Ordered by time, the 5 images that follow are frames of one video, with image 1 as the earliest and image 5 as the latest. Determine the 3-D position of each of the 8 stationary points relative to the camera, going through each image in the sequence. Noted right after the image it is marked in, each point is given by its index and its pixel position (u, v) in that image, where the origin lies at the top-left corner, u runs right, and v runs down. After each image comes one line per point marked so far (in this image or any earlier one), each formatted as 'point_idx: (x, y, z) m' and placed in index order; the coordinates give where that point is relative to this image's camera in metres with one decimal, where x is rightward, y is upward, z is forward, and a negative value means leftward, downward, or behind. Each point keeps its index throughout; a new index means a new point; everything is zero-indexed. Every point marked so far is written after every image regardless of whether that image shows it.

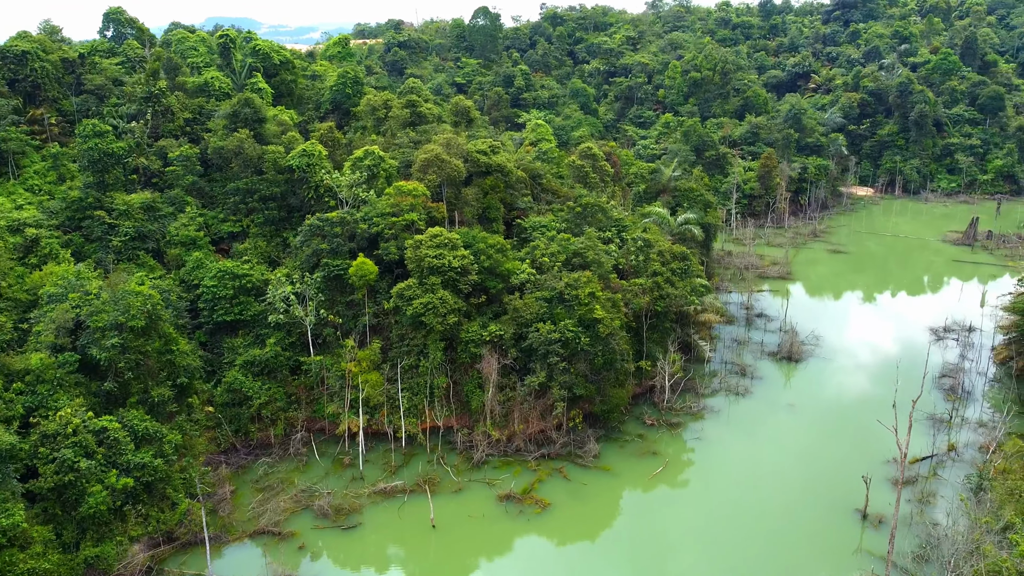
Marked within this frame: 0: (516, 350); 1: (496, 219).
0: (+0.1, -1.2, +16.0) m
1: (-0.4, +1.6, +18.8) m
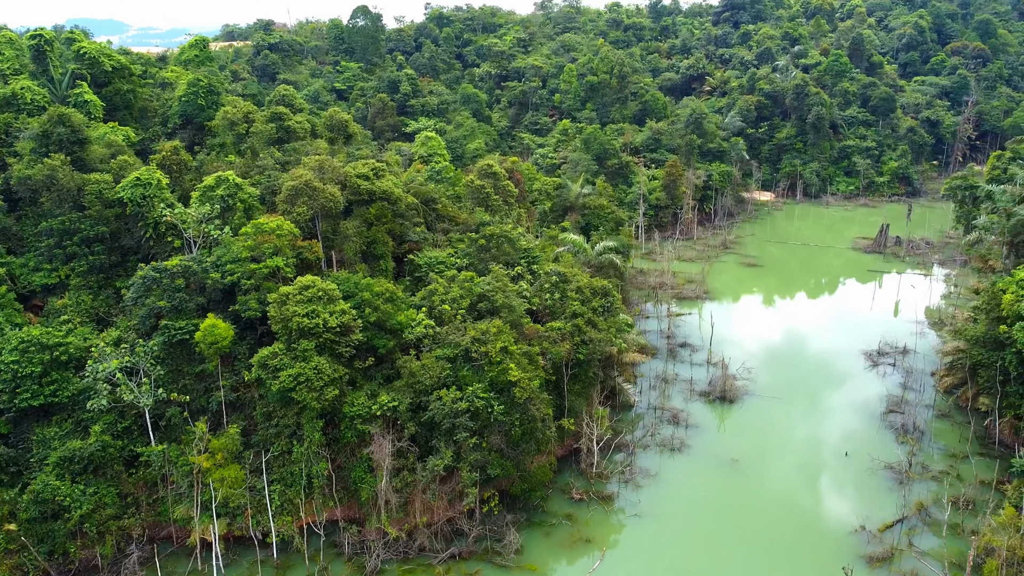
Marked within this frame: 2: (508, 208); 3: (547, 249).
0: (-1.6, -2.2, +13.0) m
1: (-2.5, +0.6, +15.7) m
2: (-0.1, +1.9, +19.3) m
3: (+0.8, +0.8, +18.0) m
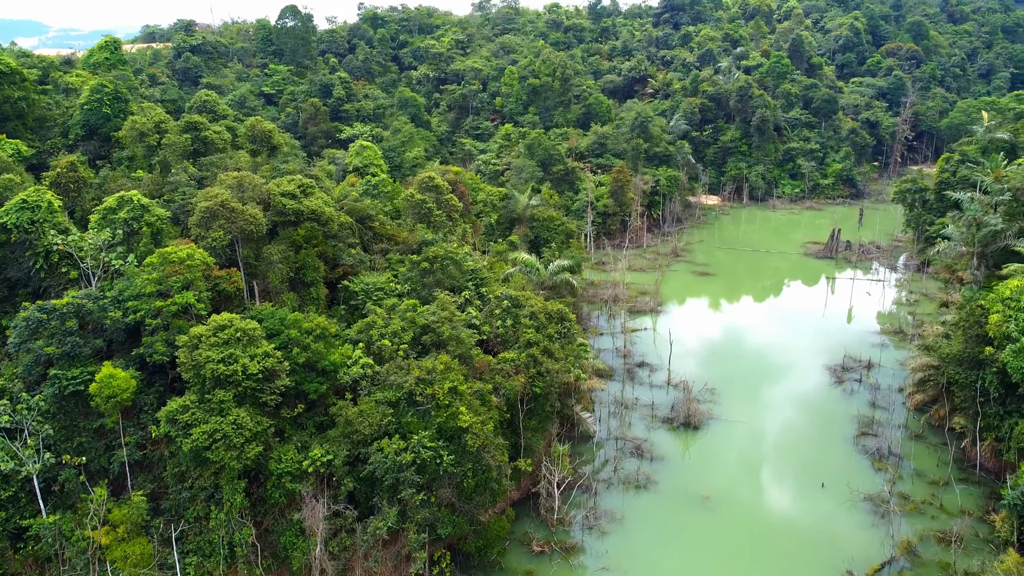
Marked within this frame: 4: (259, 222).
0: (-2.2, -2.7, +11.3) m
1: (-3.4, +0.1, +14.0) m
2: (-1.3, +1.4, +17.7) m
3: (-0.3, +0.4, +16.5) m
4: (-4.2, +1.1, +13.4) m
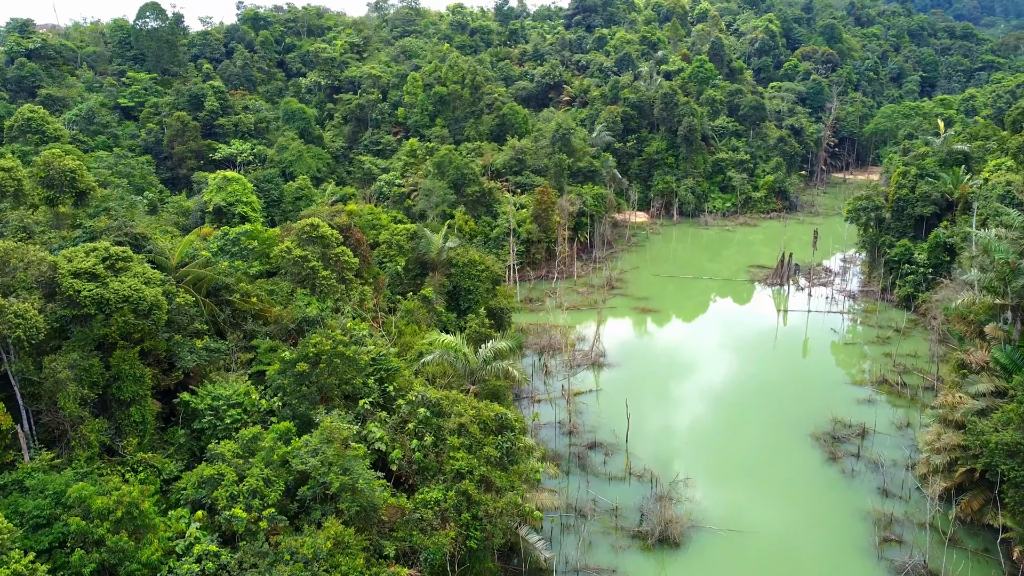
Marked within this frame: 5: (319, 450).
0: (-2.8, -4.0, +6.8) m
1: (-4.3, -1.3, +9.3) m
2: (-2.7, 0.0, +13.3) m
3: (-1.6, -0.9, +12.1) m
4: (-5.0, -0.3, +8.6) m
5: (-2.1, -1.7, +8.9) m
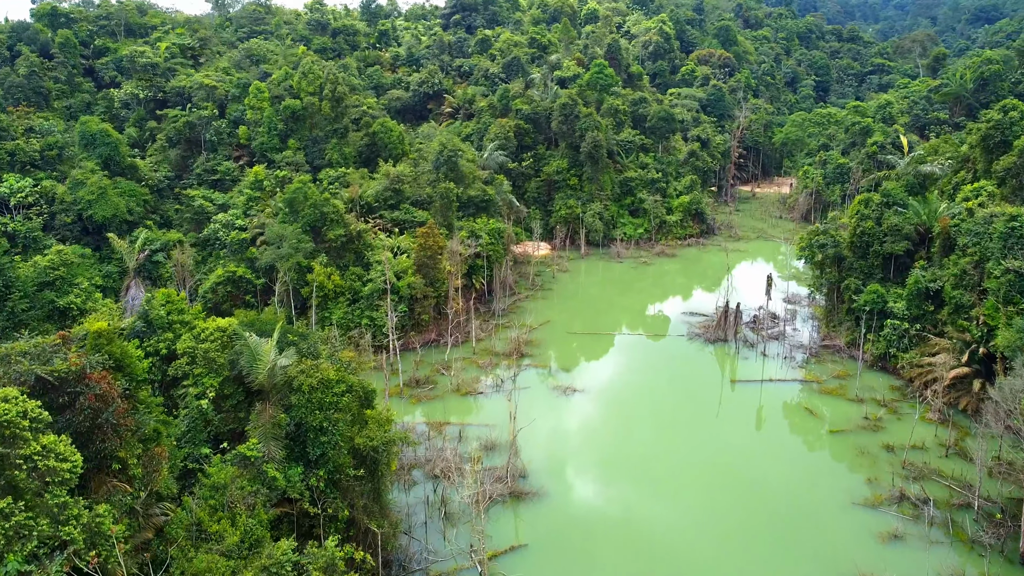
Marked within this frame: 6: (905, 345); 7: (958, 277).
0: (-2.8, -5.9, +0.4) m
1: (-4.8, -3.2, +2.7) m
2: (-3.8, -1.9, +6.8) m
3: (-2.5, -2.8, +5.9) m
4: (-5.4, -2.3, +1.9) m
5: (-2.5, -3.5, +2.6) m
6: (+9.1, -1.3, +18.9) m
7: (+9.8, +0.2, +17.9) m
